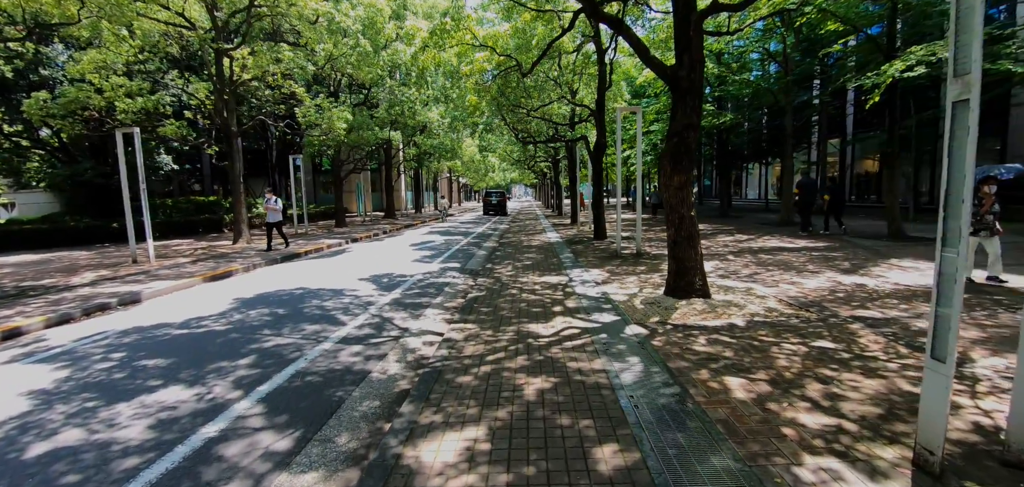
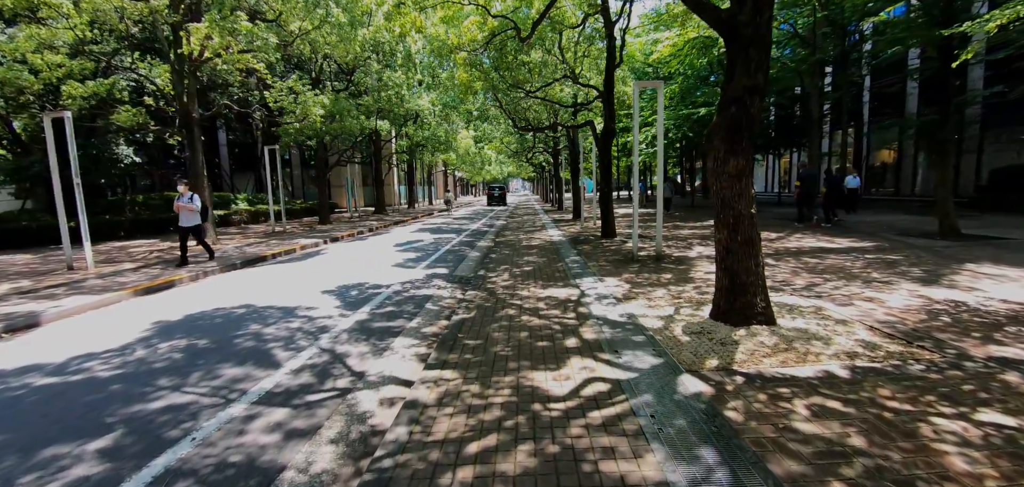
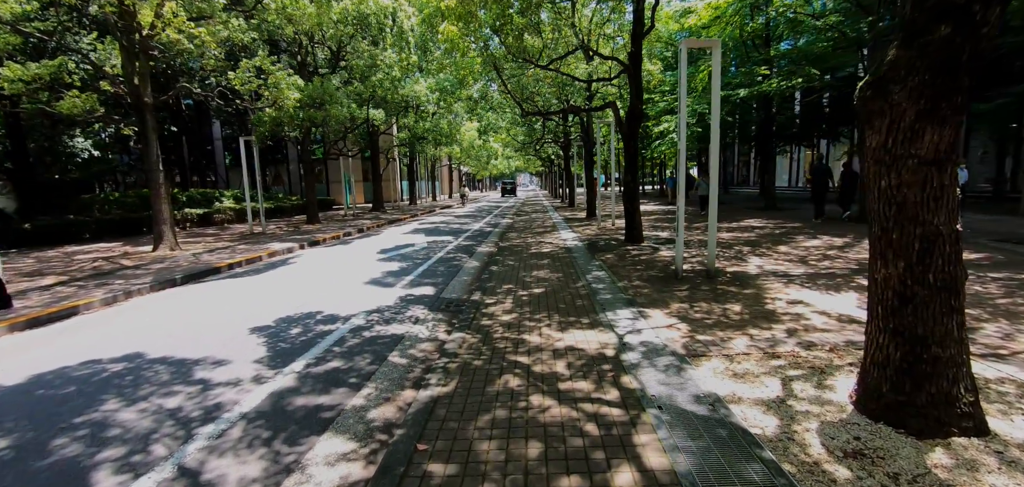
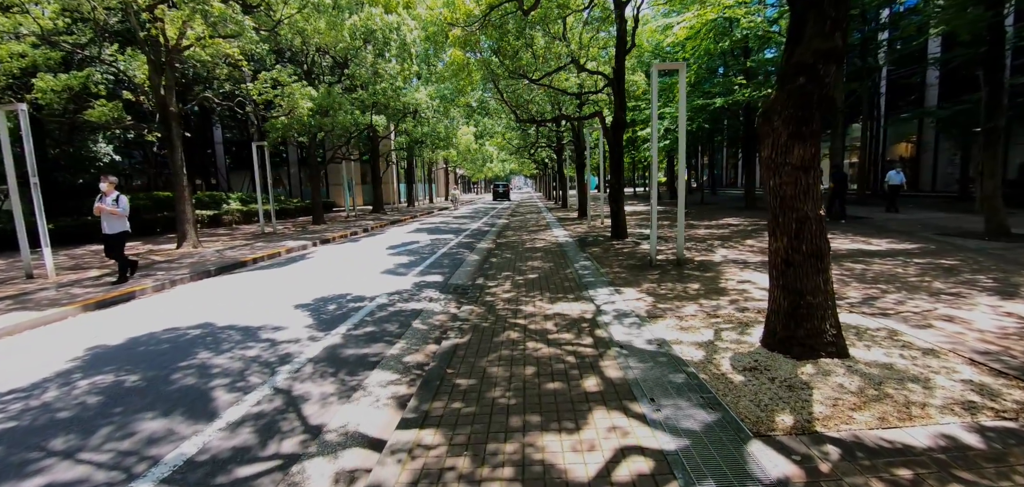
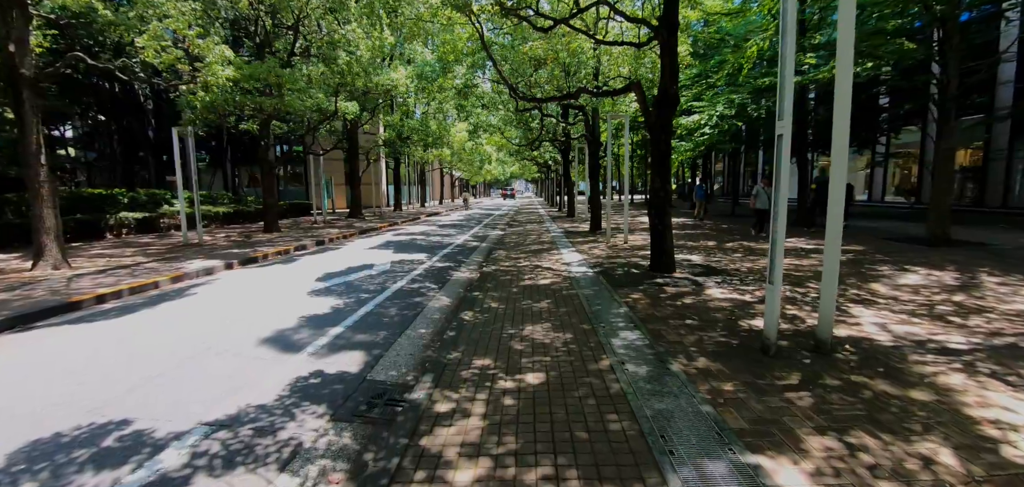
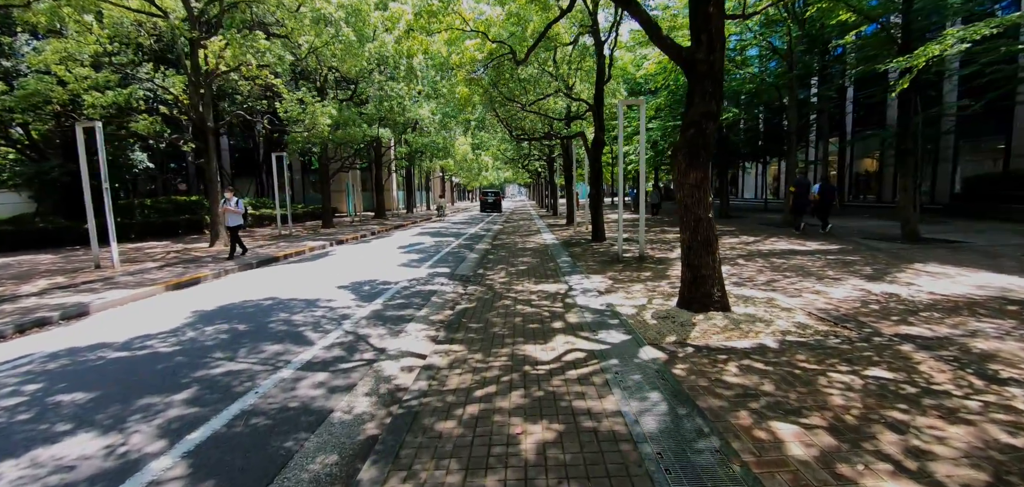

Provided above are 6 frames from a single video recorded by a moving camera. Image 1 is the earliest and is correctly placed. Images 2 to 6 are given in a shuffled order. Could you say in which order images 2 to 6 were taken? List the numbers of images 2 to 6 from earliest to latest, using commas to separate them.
6, 2, 4, 3, 5
